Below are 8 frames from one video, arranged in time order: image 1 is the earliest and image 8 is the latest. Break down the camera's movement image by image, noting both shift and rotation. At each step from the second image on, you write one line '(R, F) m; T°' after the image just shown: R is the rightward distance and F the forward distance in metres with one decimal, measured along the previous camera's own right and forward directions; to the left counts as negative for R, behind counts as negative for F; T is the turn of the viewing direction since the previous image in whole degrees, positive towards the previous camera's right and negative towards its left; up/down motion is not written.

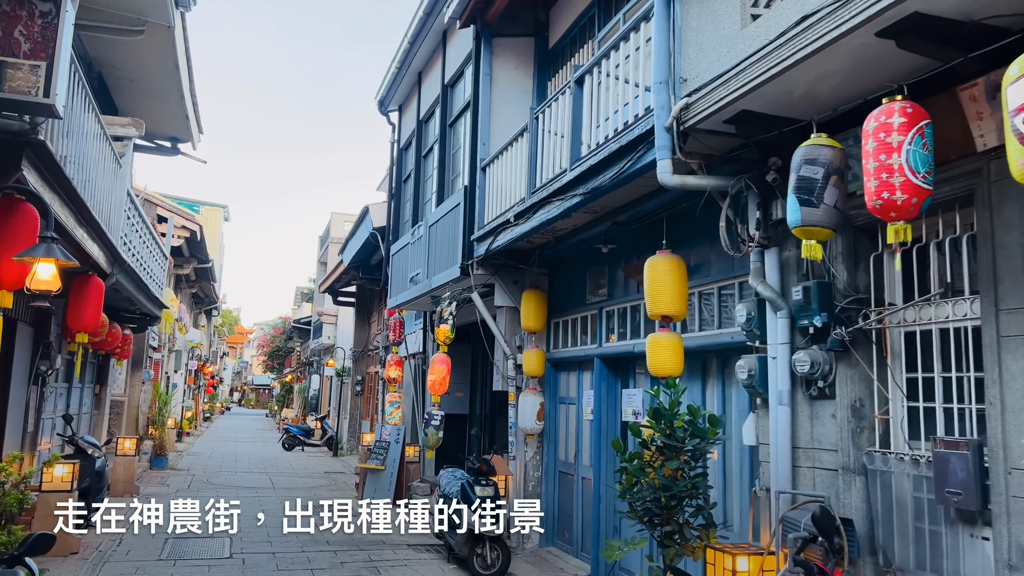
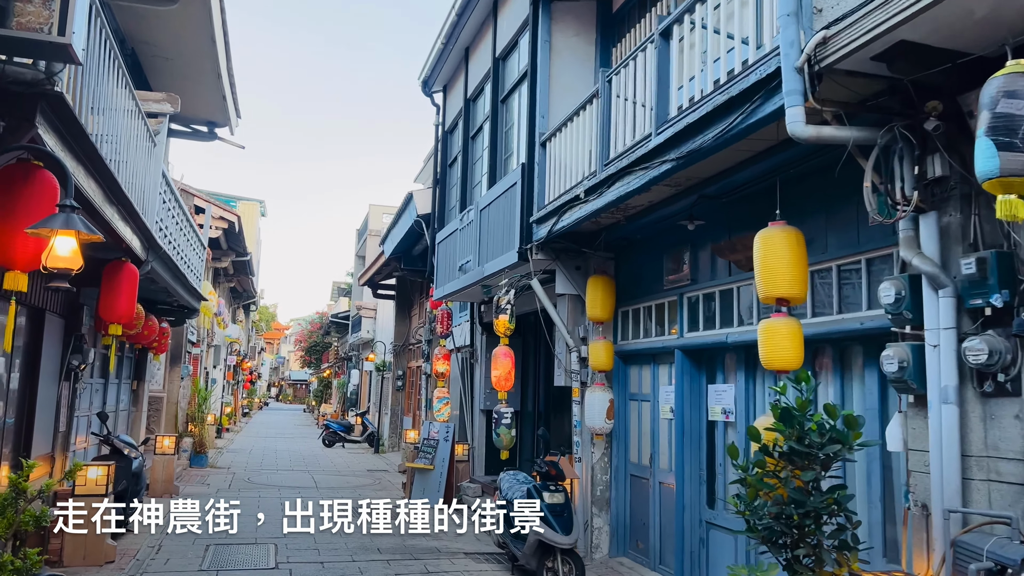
(-0.3, +0.8) m; -2°
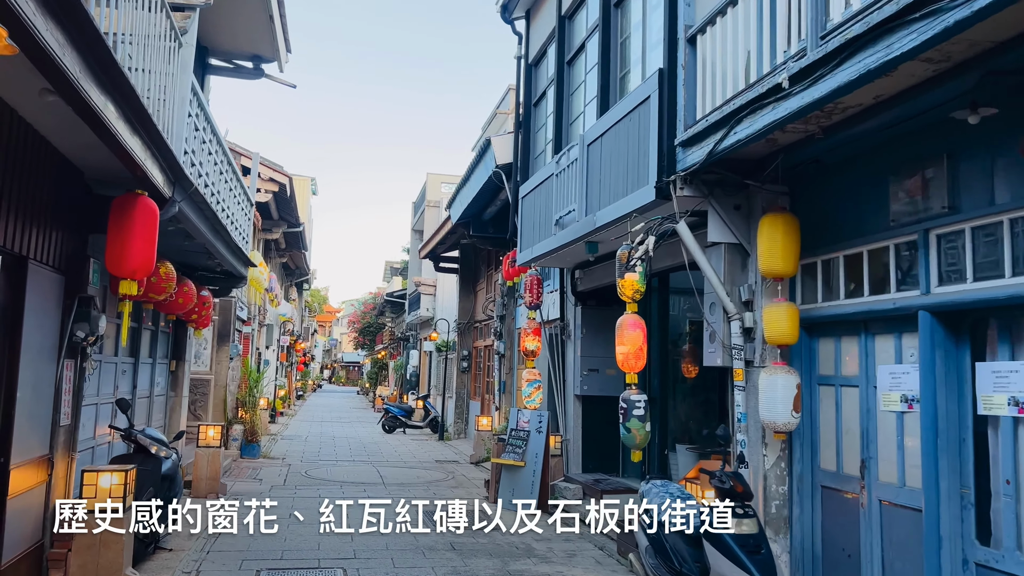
(-0.7, +2.0) m; -3°
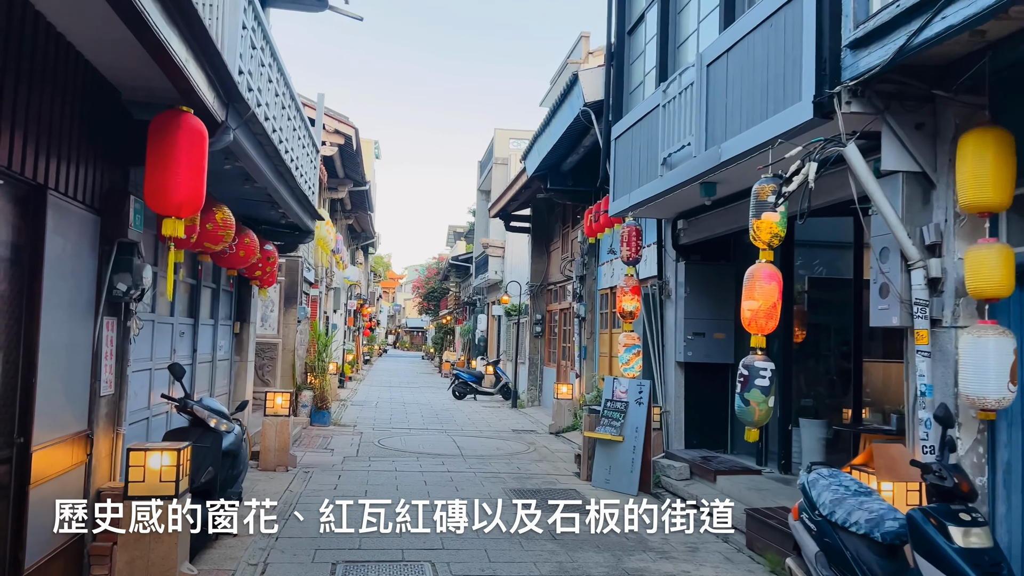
(-0.4, +1.1) m; -4°
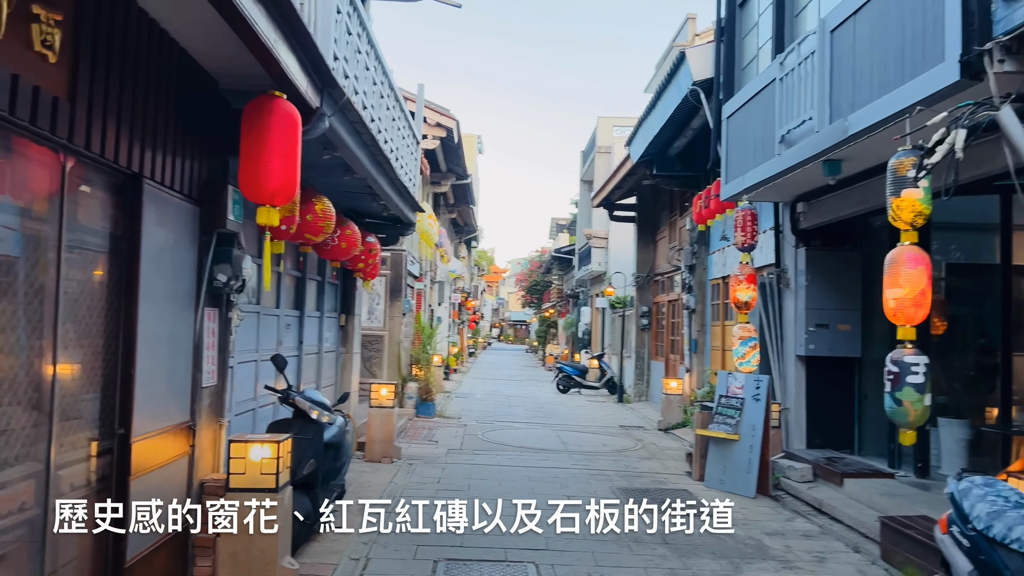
(0.0, +0.3) m; -8°
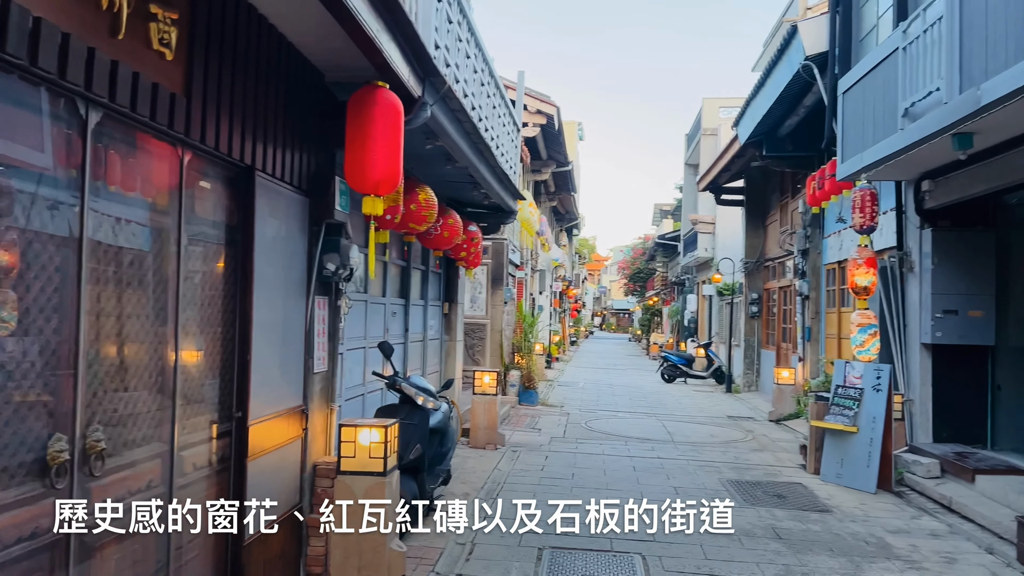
(0.0, +0.1) m; -7°
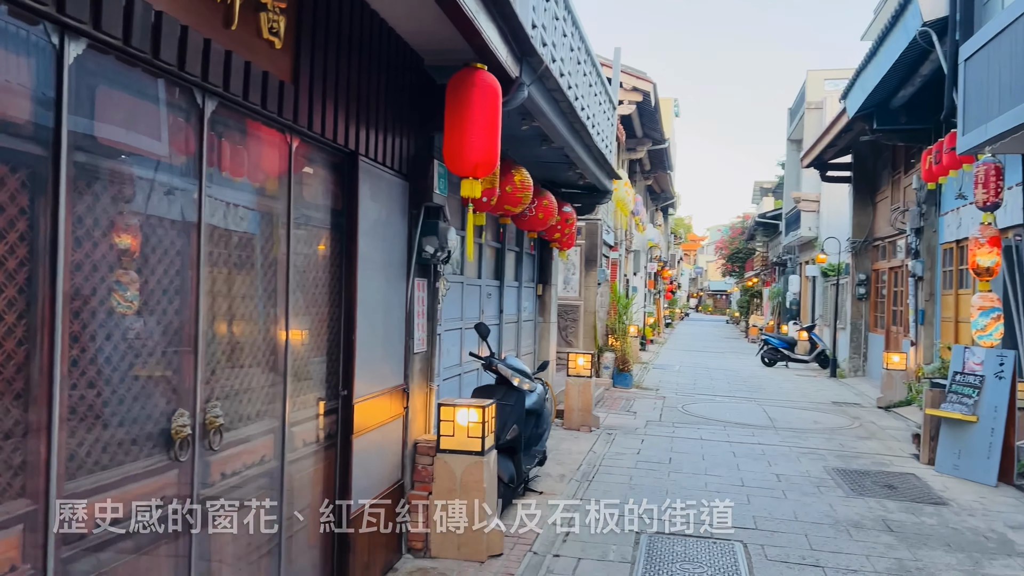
(0.0, 0.0) m; -7°
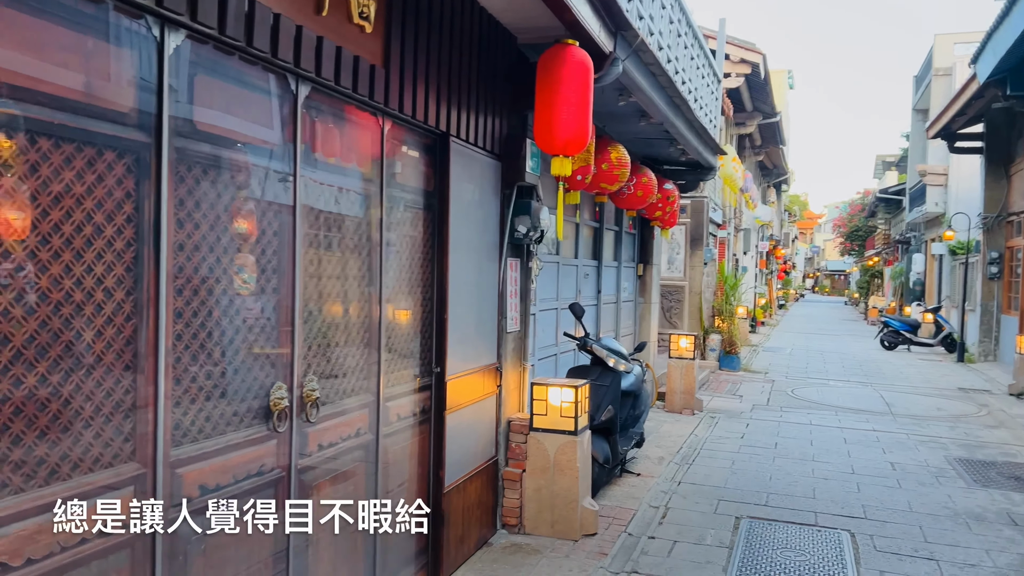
(+0.1, 0.0) m; -8°
